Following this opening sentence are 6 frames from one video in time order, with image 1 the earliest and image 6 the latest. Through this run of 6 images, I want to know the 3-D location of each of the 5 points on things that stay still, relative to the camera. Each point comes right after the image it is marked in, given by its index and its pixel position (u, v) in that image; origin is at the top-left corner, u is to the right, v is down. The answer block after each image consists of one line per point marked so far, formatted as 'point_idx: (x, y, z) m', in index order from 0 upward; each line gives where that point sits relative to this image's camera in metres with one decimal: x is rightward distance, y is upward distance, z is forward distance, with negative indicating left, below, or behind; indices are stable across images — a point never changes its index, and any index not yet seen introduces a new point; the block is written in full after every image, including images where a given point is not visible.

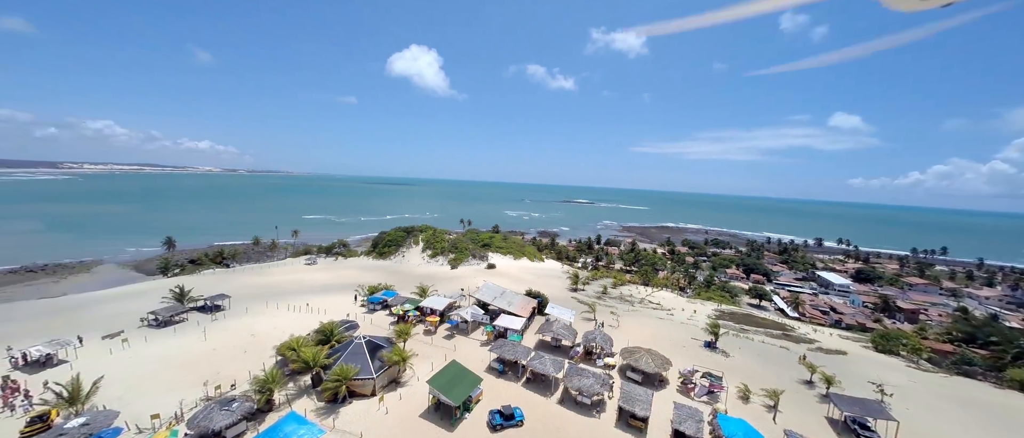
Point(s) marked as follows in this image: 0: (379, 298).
0: (-7.0, -4.2, +17.4) m
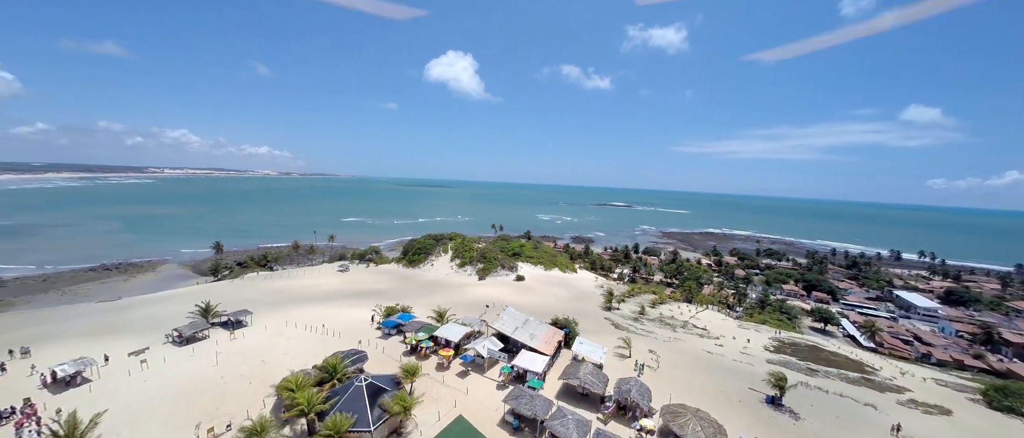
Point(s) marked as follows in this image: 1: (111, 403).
0: (-5.9, -5.1, +16.4) m
1: (-13.9, -6.4, +11.5) m
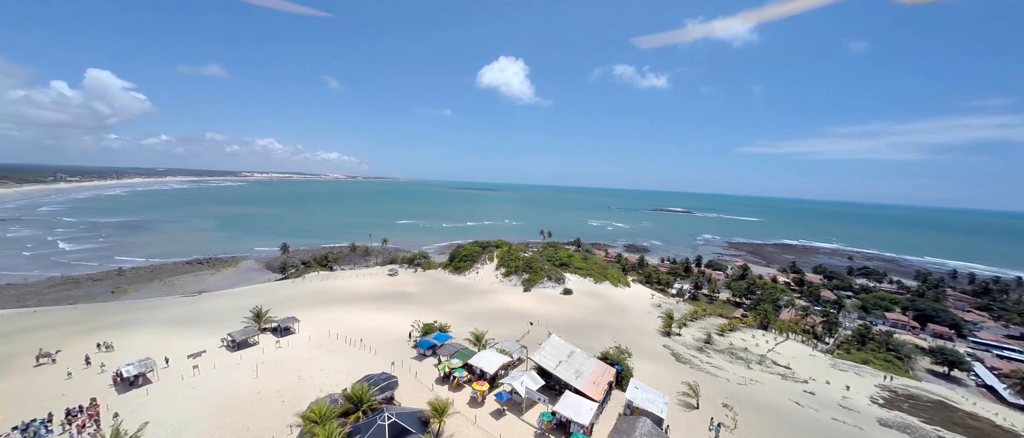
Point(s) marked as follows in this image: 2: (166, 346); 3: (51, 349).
0: (-3.9, -5.8, +15.5) m
1: (-12.6, -6.9, +11.8) m
2: (-20.3, -7.9, +19.1) m
3: (-28.1, -9.1, +19.3) m
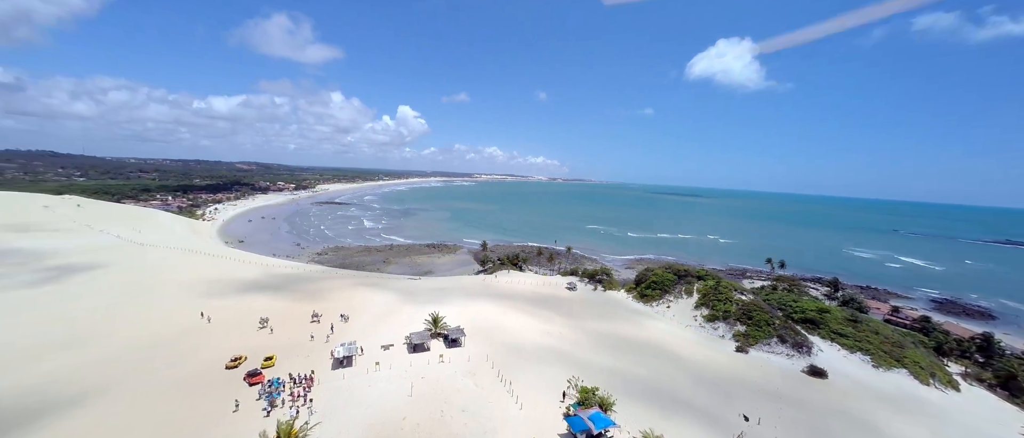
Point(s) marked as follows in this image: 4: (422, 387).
0: (+2.5, -7.1, +11.6) m
1: (-6.9, -7.4, +13.2) m
2: (-9.6, -8.0, +23.4) m
3: (-16.1, -8.6, +27.8) m
4: (-3.9, -7.3, +14.6) m
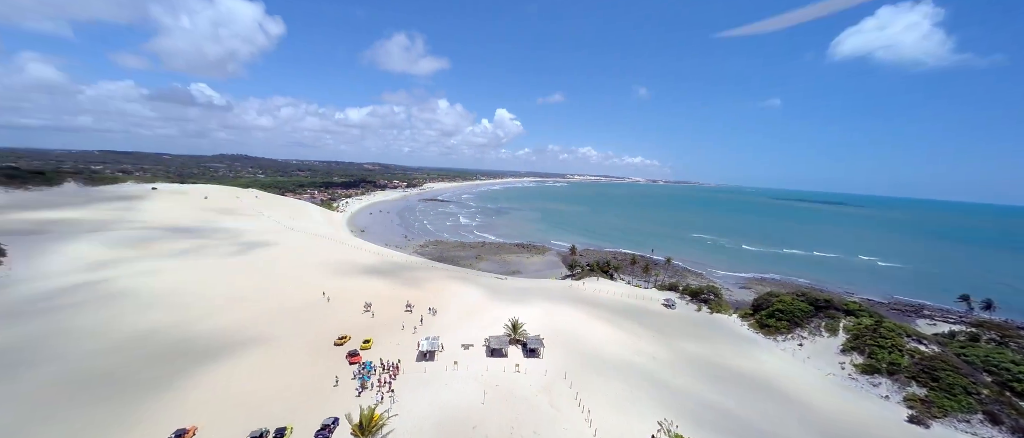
0: (+4.8, -7.5, +9.6) m
1: (-3.9, -7.4, +13.6) m
2: (-3.7, -8.0, +24.2) m
3: (-8.9, -8.3, +30.2) m
4: (-0.6, -7.5, +14.2) m
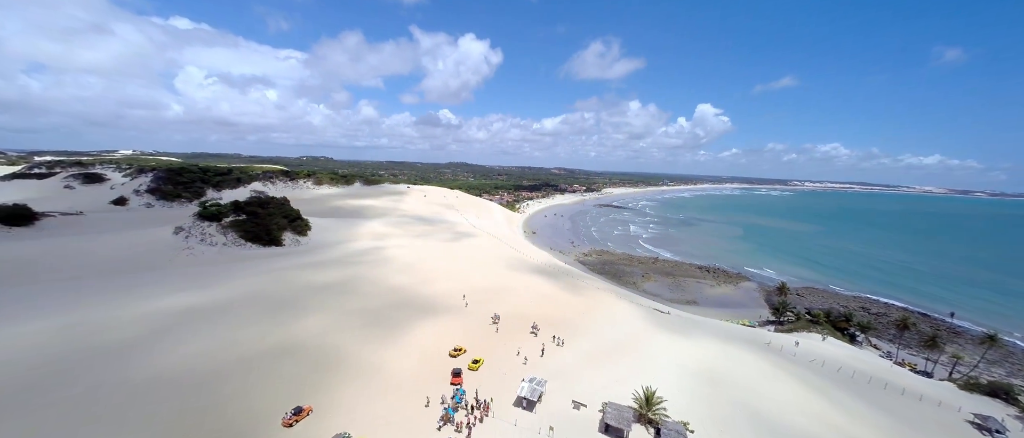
0: (+4.7, -8.7, +3.1) m
1: (-0.7, -8.2, +11.0) m
2: (+4.8, -9.1, +20.0) m
3: (+3.3, -9.2, +27.8) m
4: (+2.5, -8.4, +9.8) m
